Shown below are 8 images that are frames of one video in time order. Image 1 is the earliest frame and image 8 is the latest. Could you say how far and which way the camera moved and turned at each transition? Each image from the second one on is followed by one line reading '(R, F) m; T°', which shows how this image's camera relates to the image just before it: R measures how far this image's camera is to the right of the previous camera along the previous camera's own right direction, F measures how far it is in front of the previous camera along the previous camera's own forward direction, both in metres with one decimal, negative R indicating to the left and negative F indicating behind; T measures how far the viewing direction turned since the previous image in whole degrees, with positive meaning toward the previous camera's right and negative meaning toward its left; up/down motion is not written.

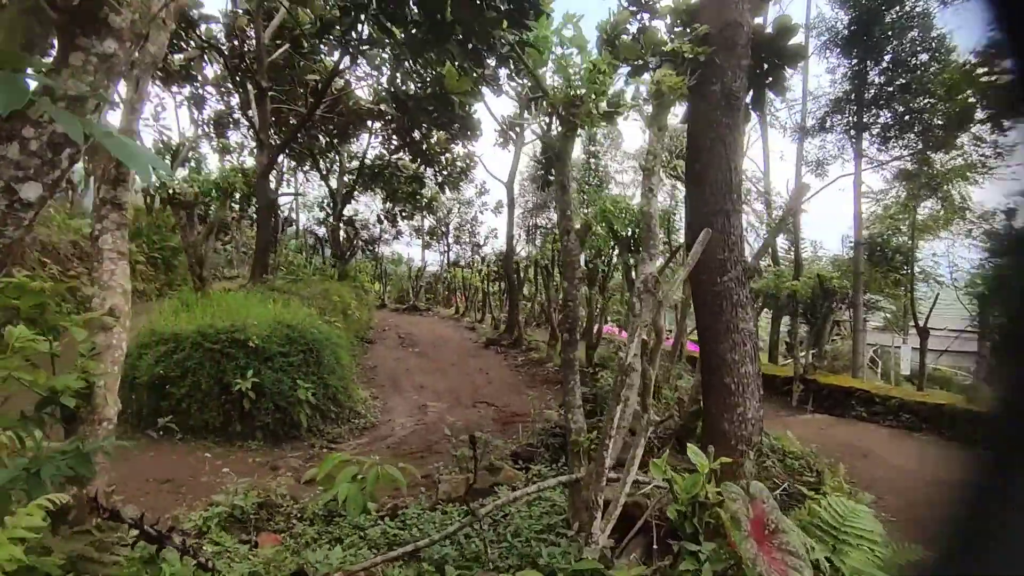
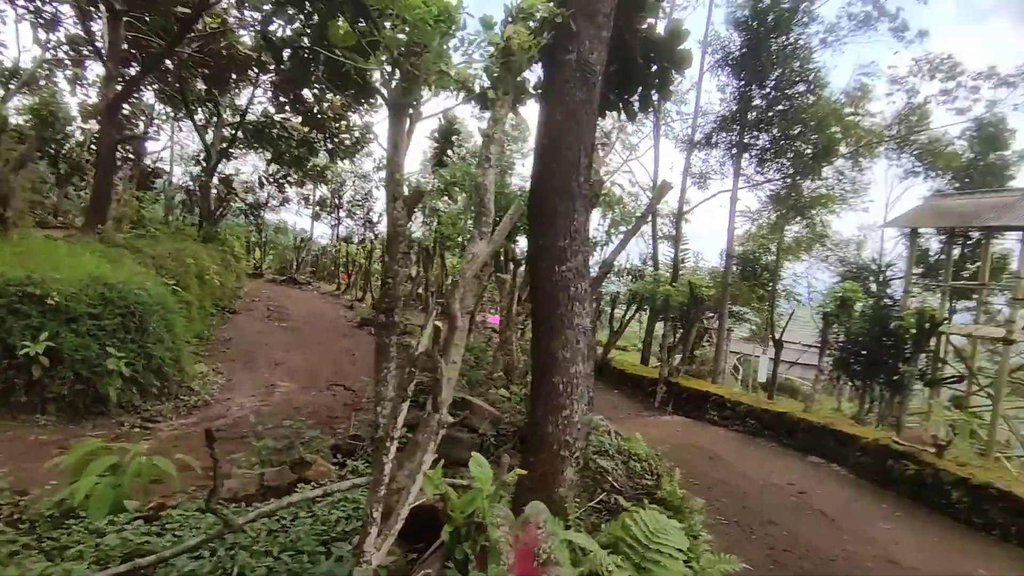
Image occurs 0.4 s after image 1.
(+0.4, +0.3) m; +10°
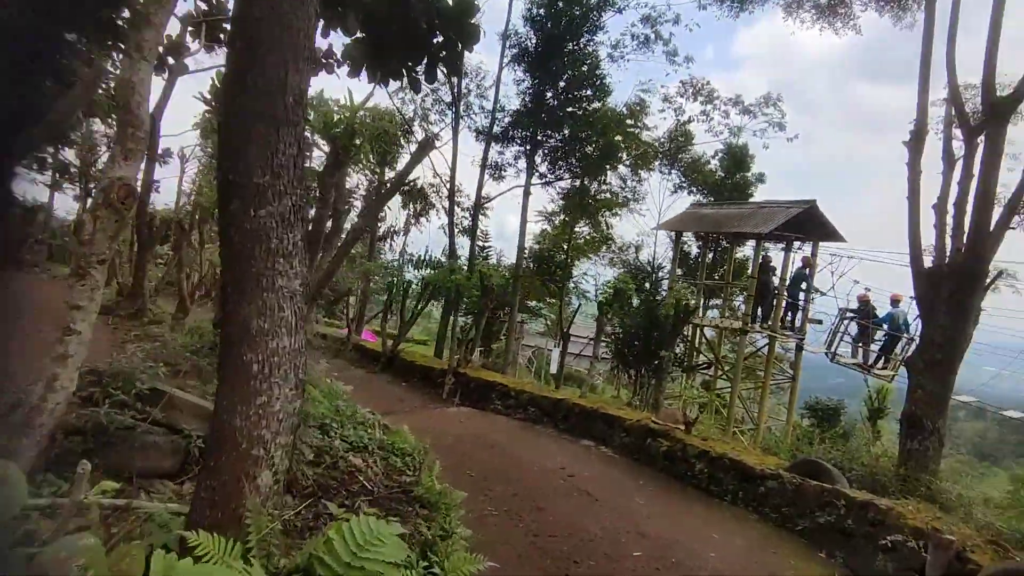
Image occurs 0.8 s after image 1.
(+0.4, +0.4) m; +18°
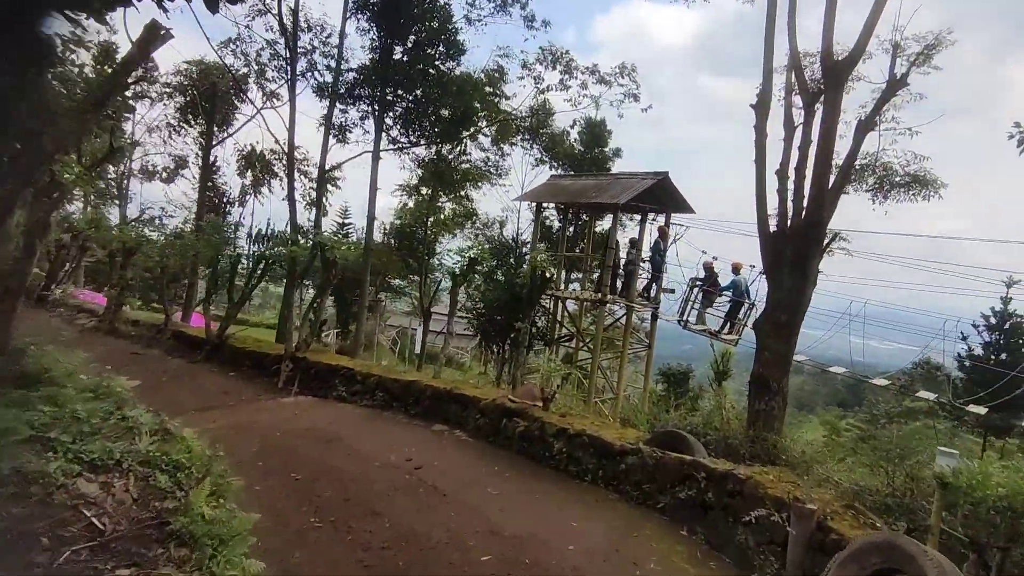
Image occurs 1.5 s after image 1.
(+0.3, +0.8) m; +13°
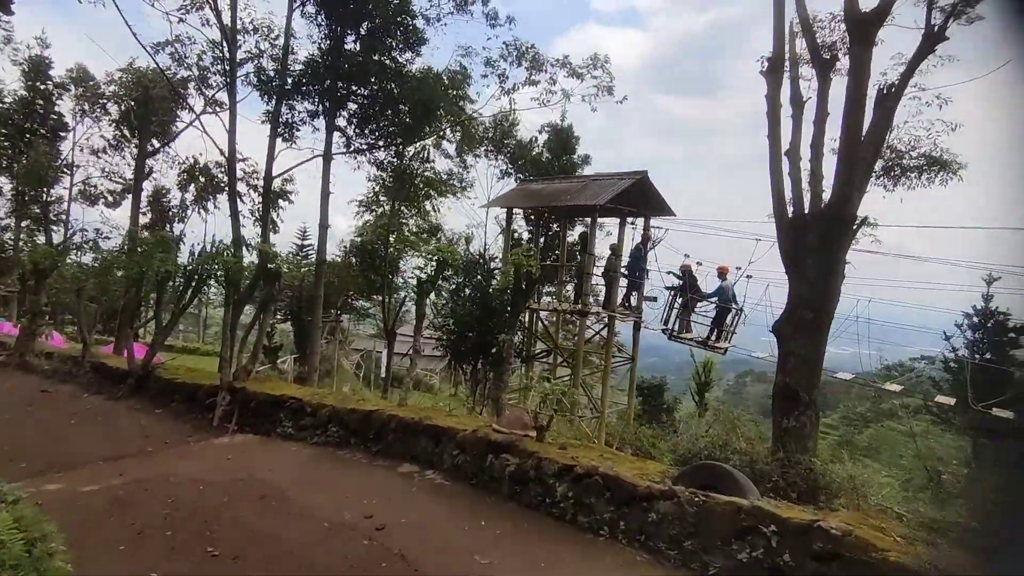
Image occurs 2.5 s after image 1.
(-0.1, +1.2) m; +3°
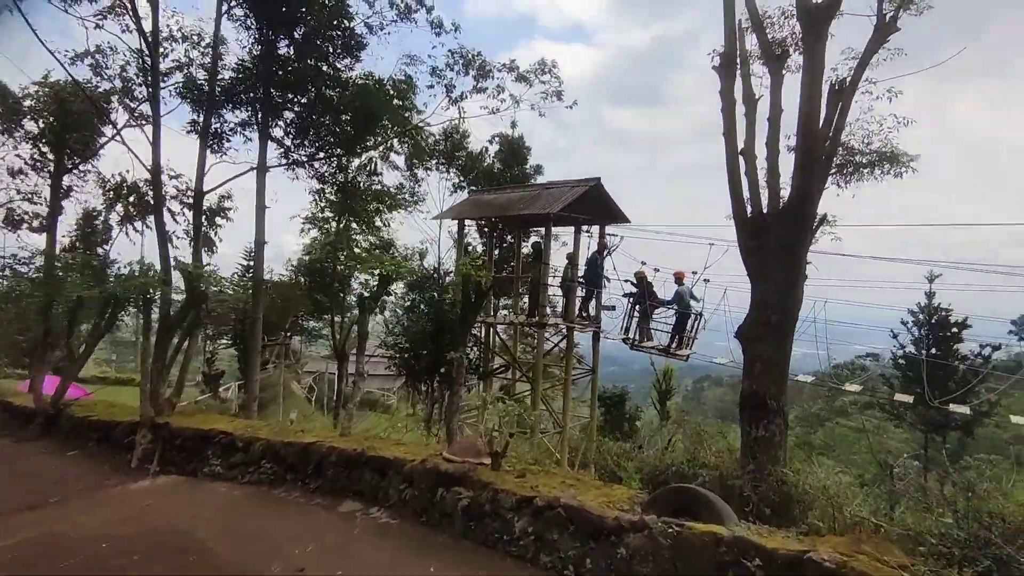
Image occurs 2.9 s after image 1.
(+0.1, +0.4) m; +4°
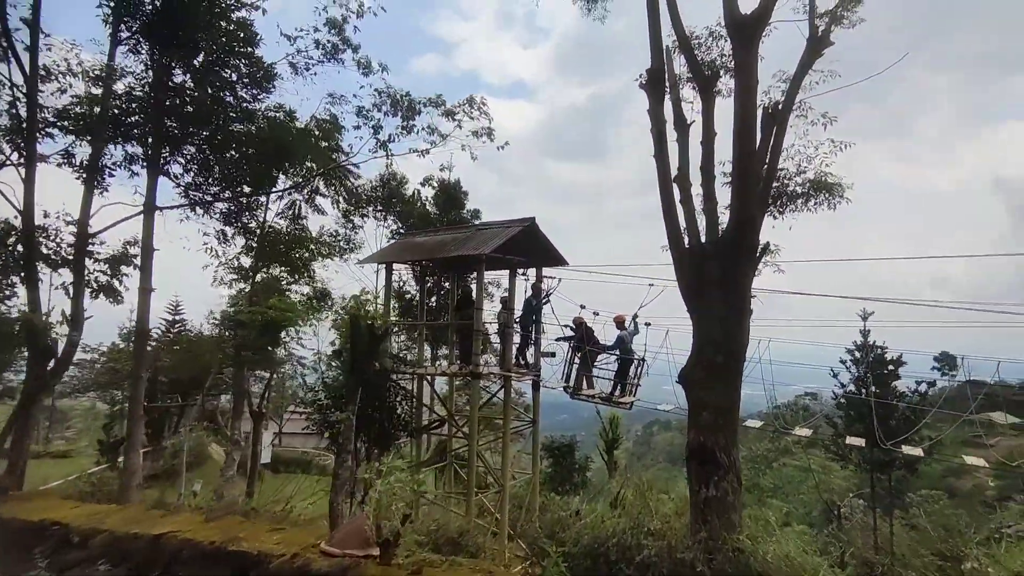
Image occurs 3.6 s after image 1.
(+0.3, +0.8) m; +5°
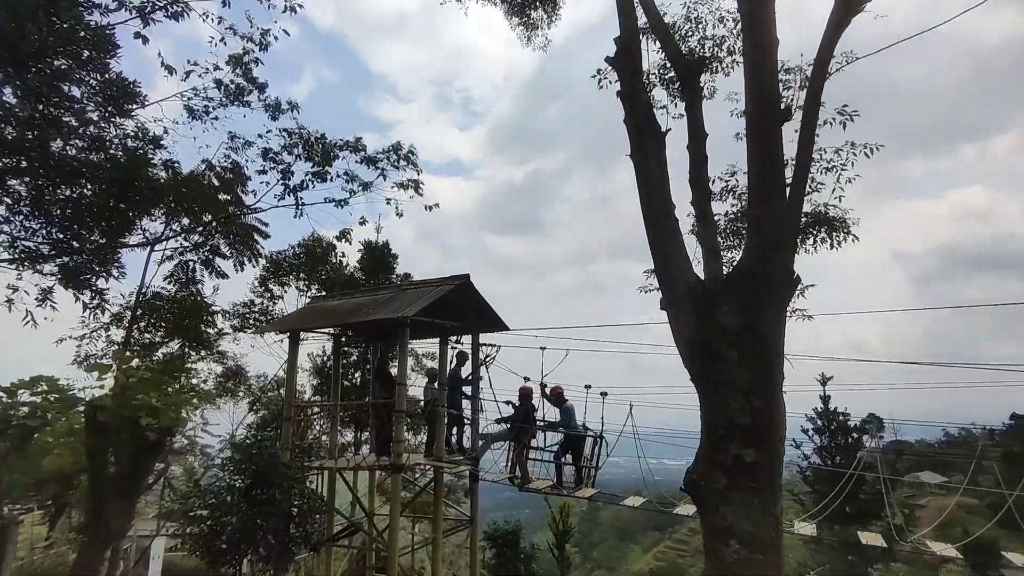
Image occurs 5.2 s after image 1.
(+0.2, +1.8) m; +6°
